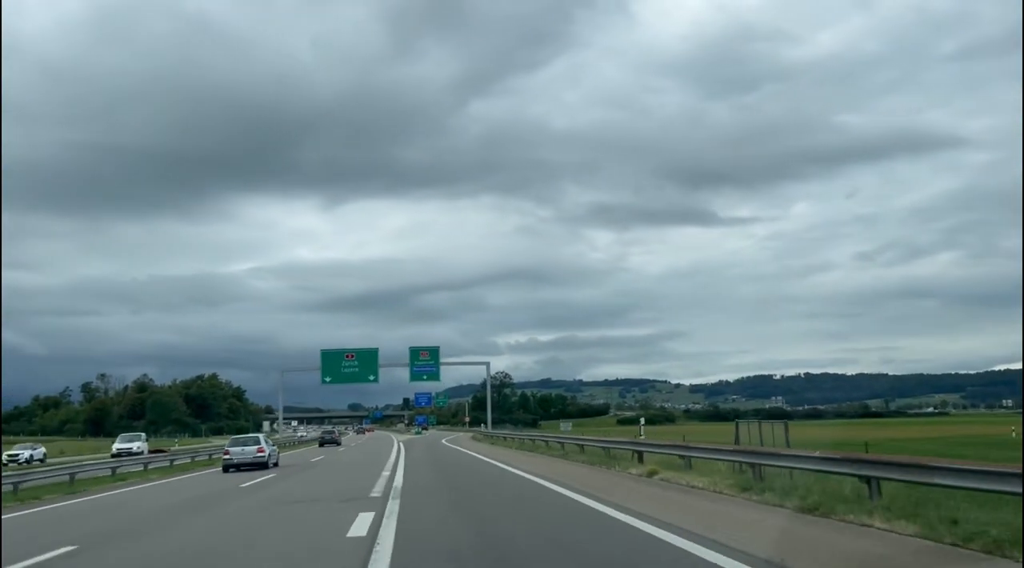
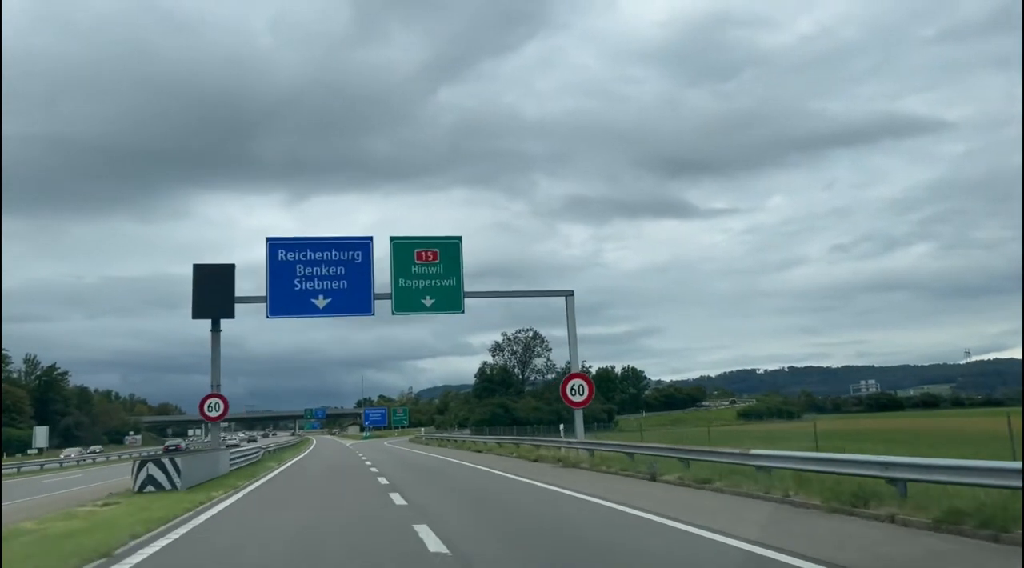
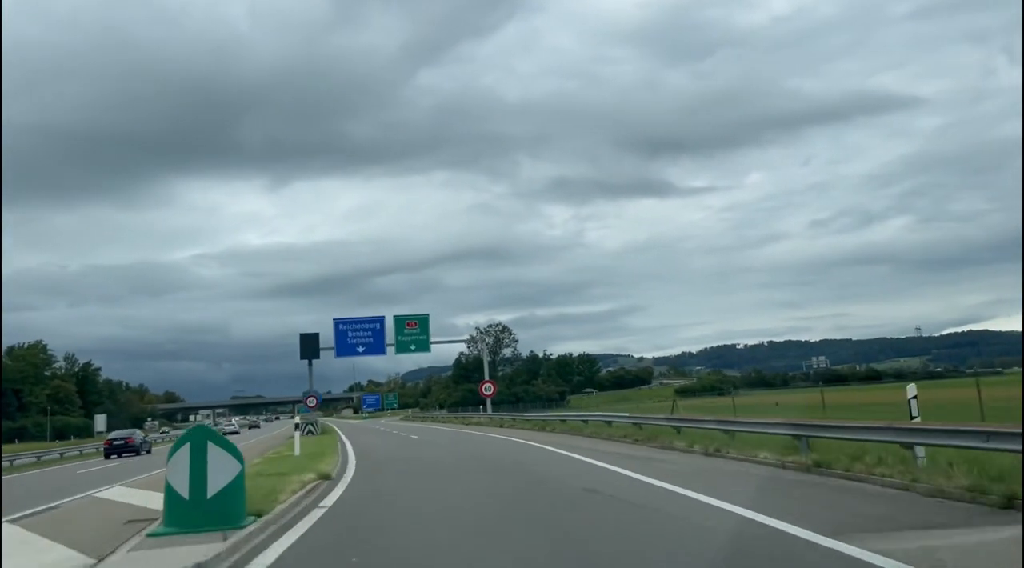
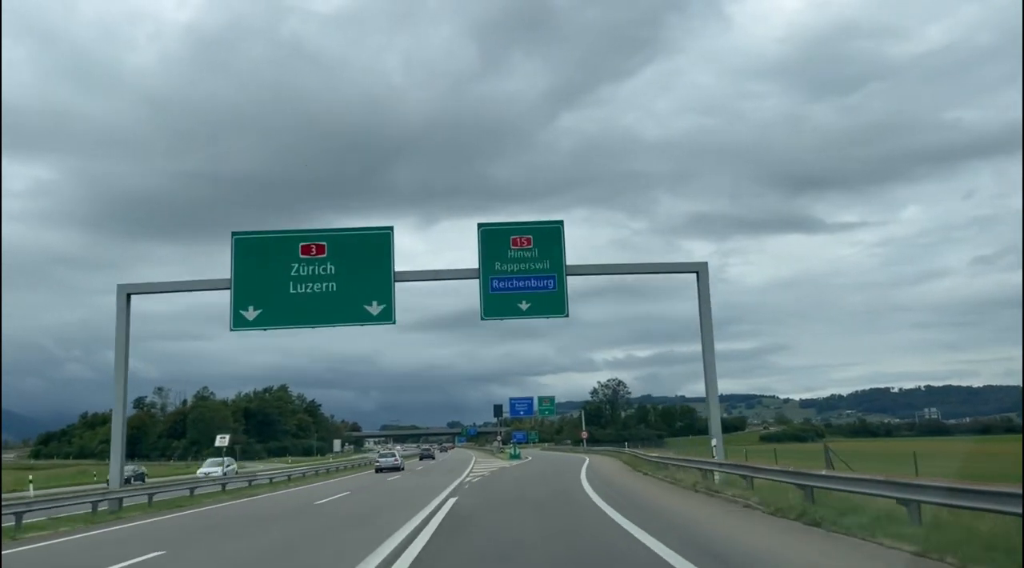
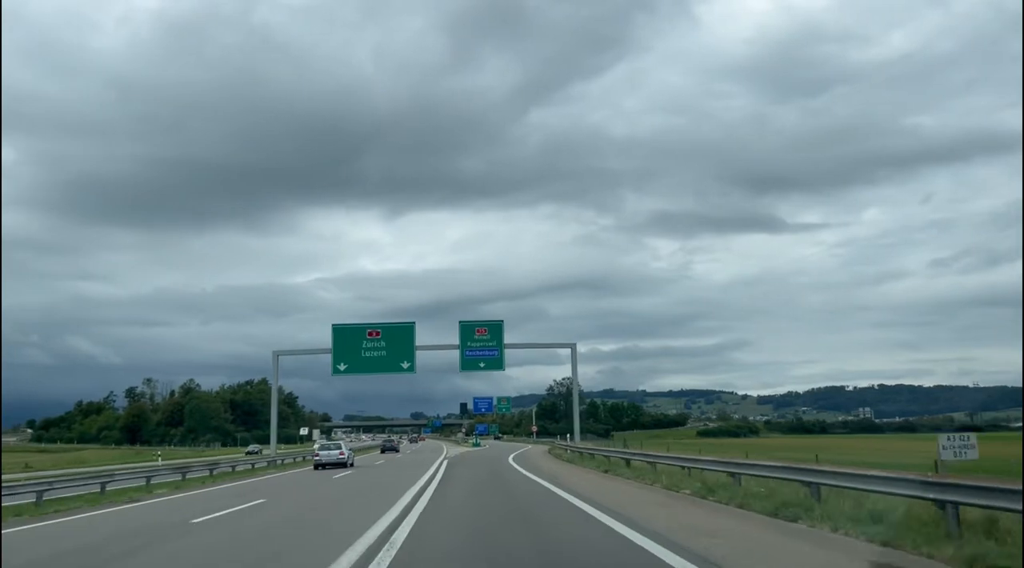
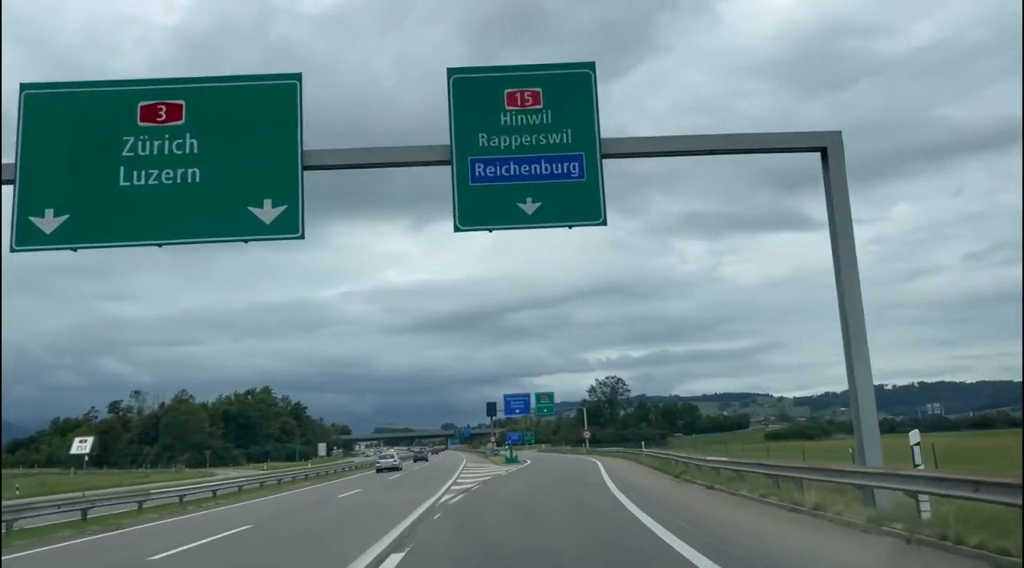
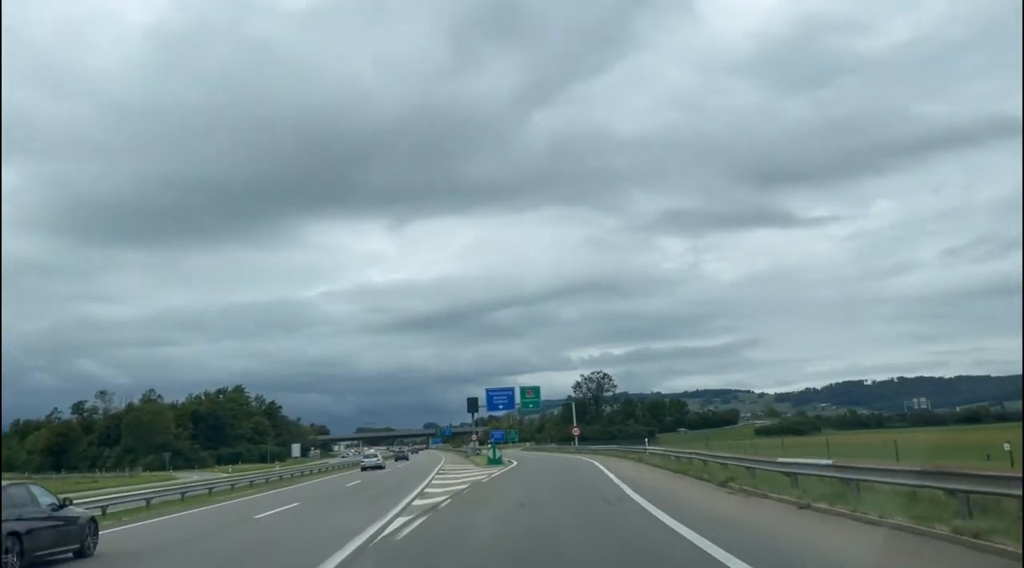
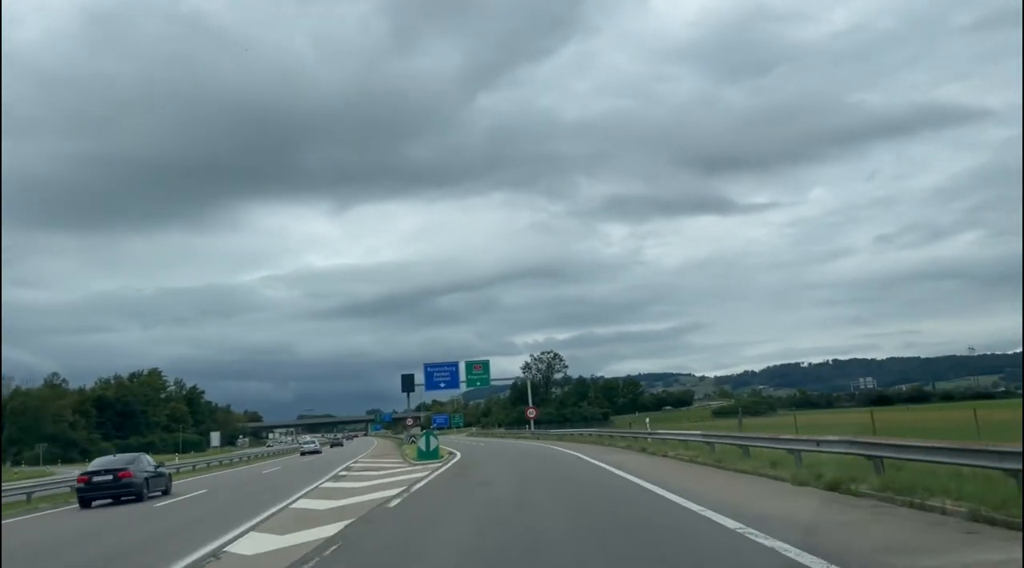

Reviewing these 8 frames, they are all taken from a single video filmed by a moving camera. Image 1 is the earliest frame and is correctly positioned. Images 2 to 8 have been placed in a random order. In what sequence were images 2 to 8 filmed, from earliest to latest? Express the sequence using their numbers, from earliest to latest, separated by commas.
5, 4, 6, 7, 8, 3, 2
